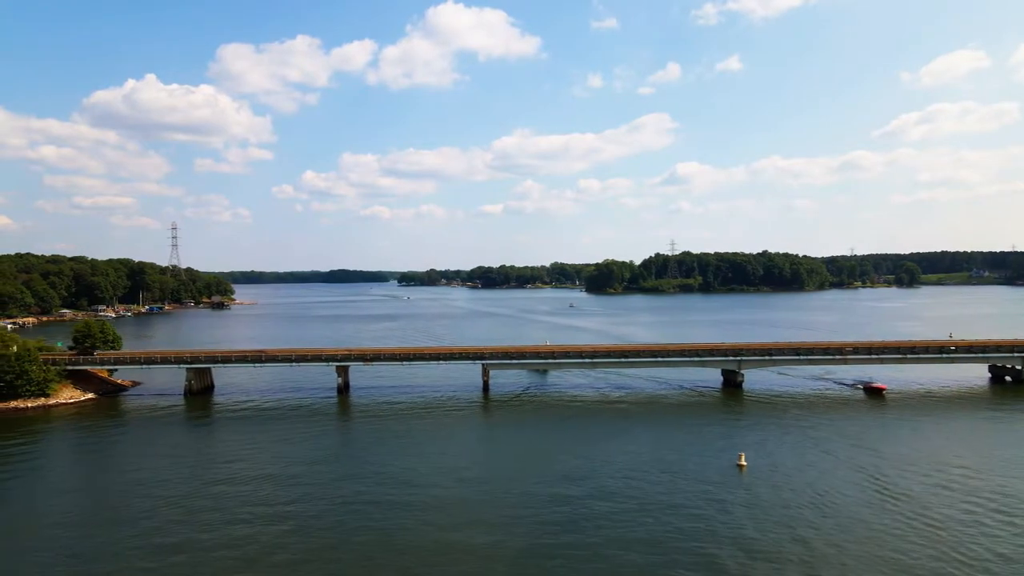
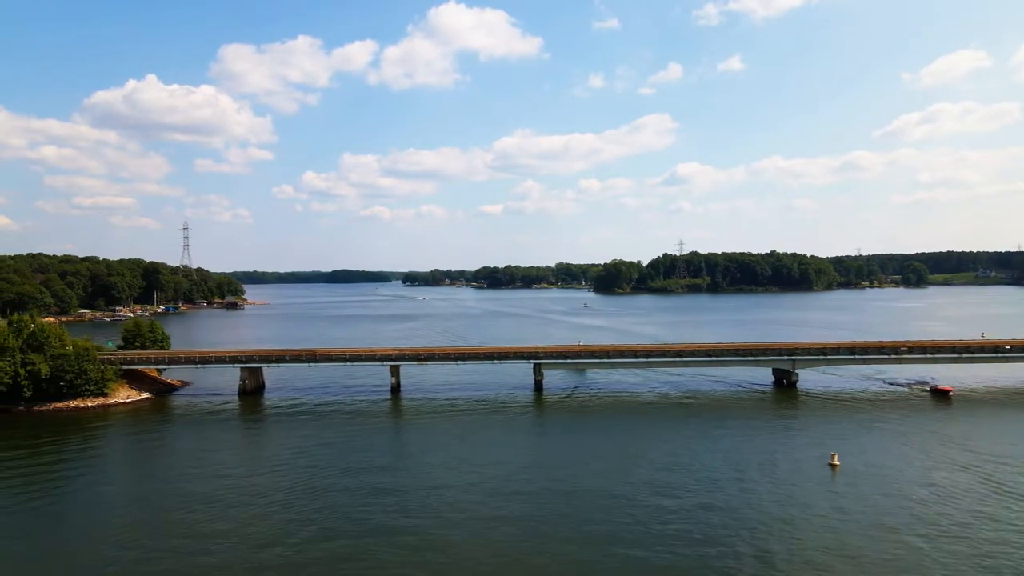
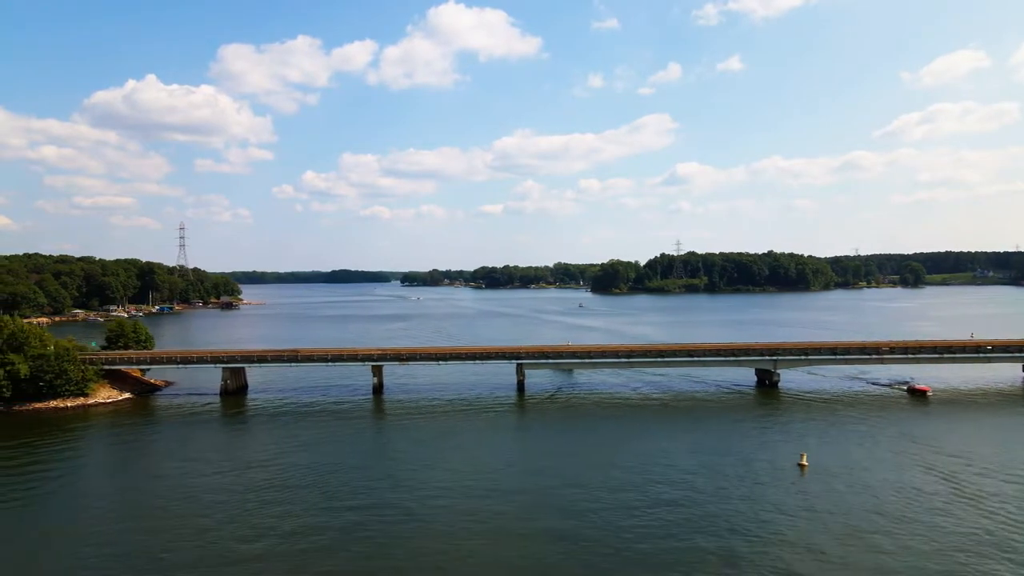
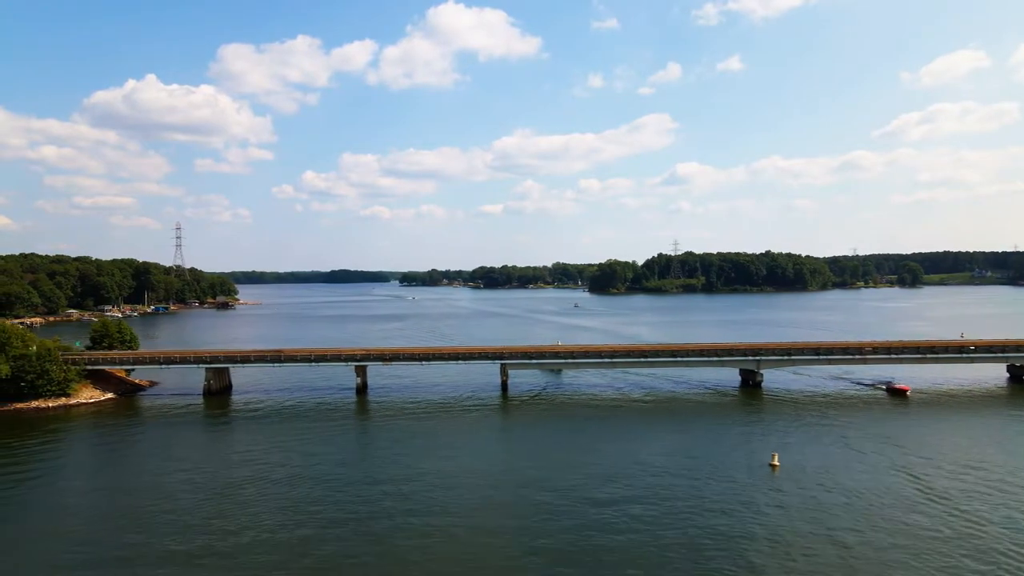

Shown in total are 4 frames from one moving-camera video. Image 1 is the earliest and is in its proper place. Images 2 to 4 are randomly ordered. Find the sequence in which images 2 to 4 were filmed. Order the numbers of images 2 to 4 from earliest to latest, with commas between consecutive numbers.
4, 3, 2
